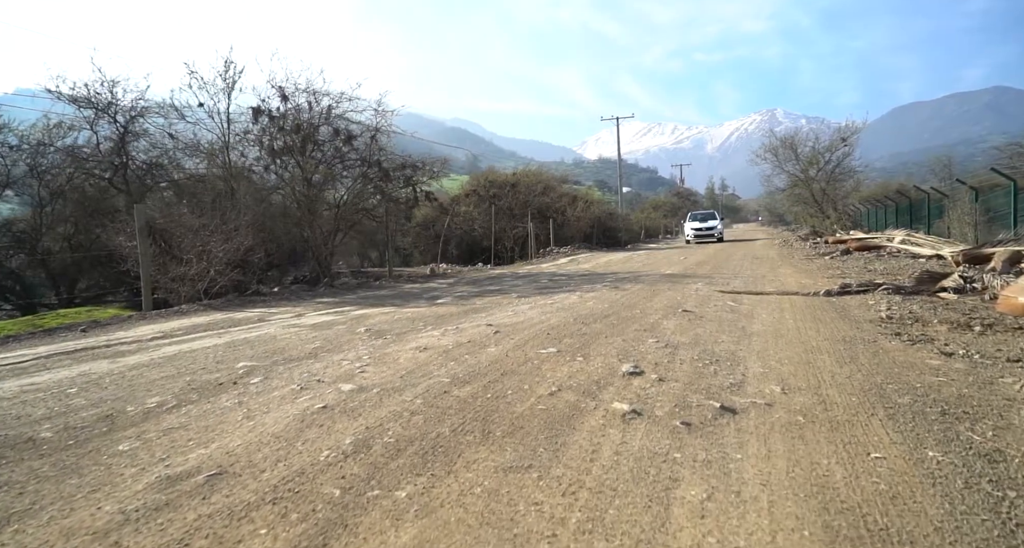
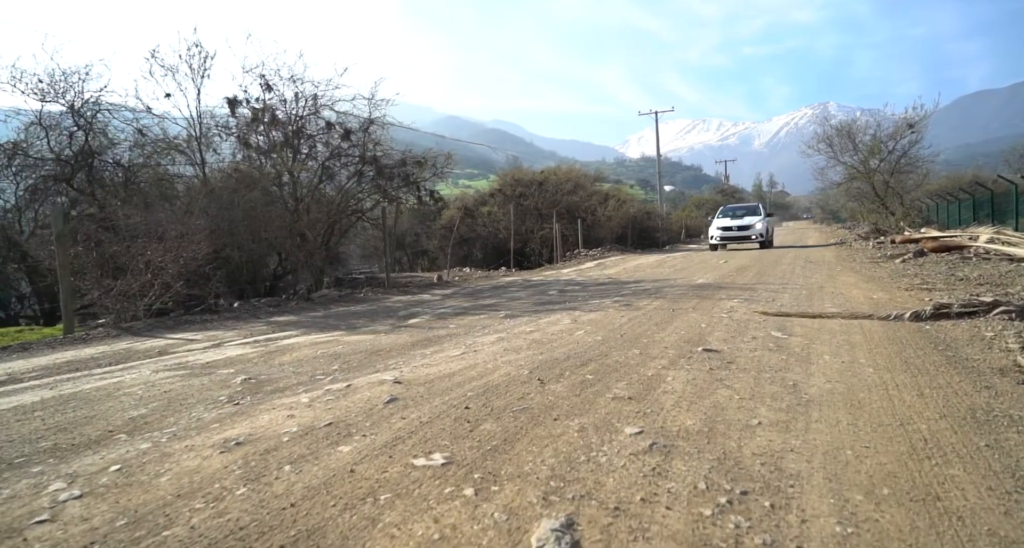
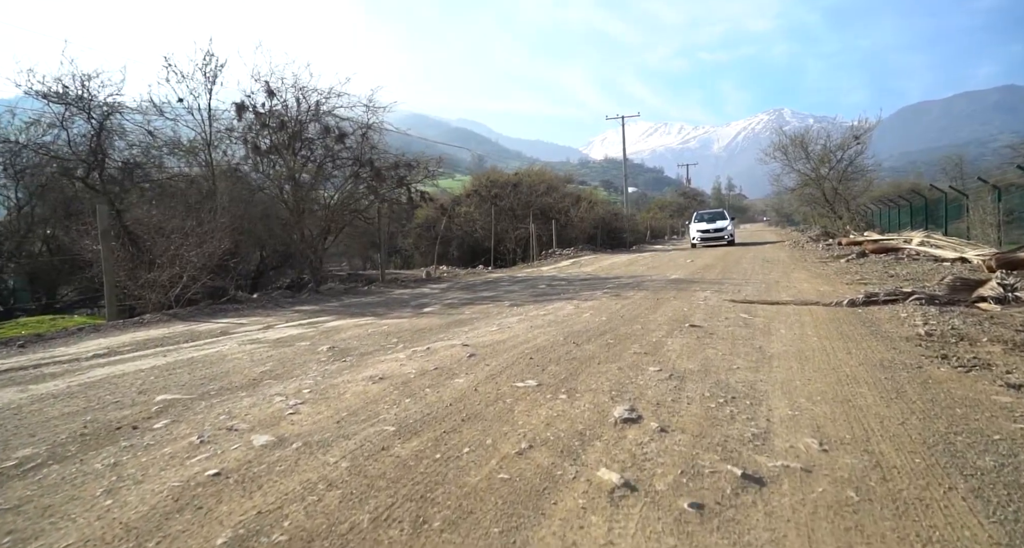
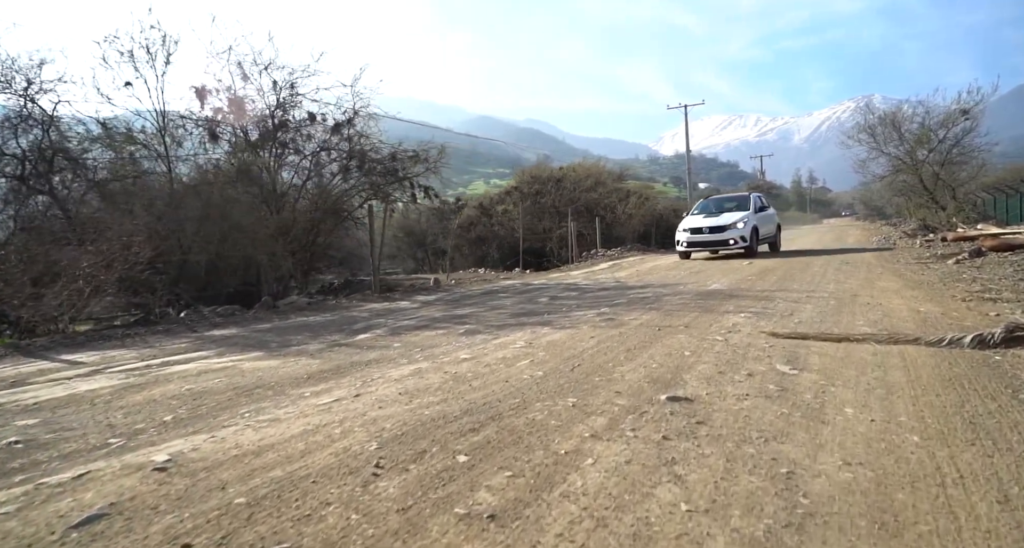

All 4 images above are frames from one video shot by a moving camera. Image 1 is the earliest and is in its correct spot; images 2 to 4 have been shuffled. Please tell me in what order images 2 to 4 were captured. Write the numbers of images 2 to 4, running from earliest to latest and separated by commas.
3, 2, 4
